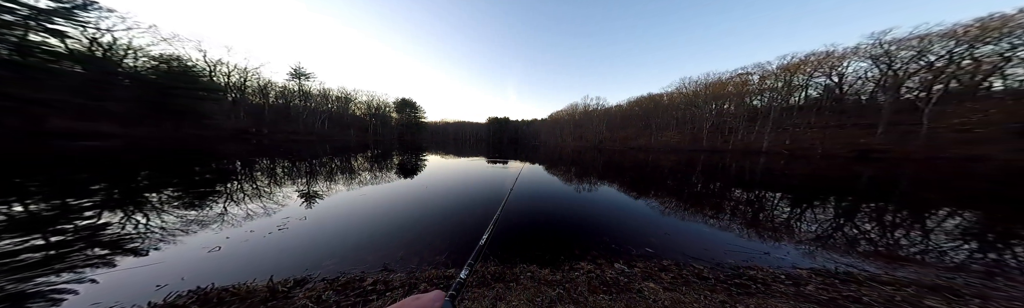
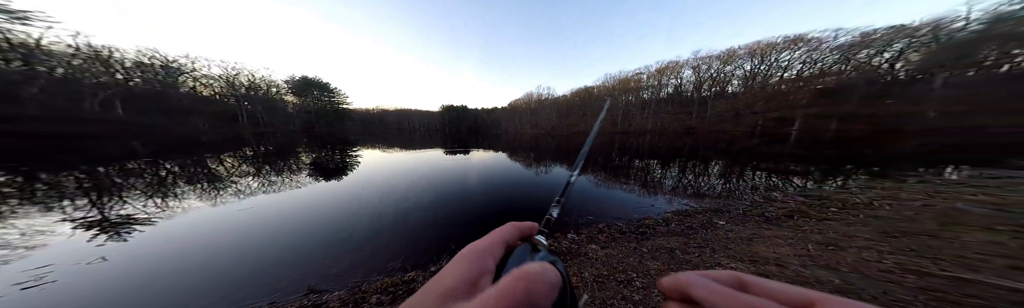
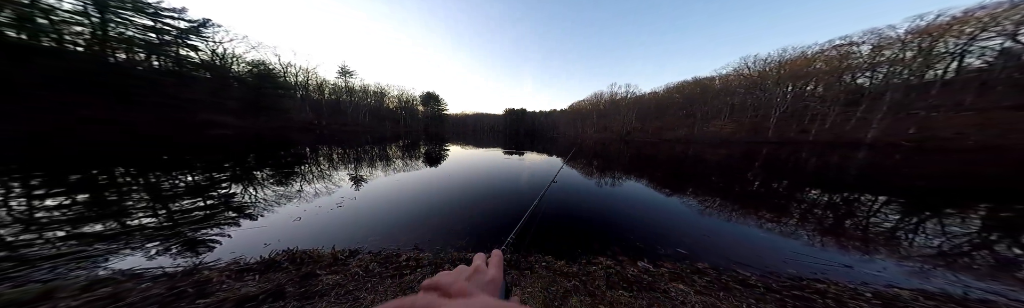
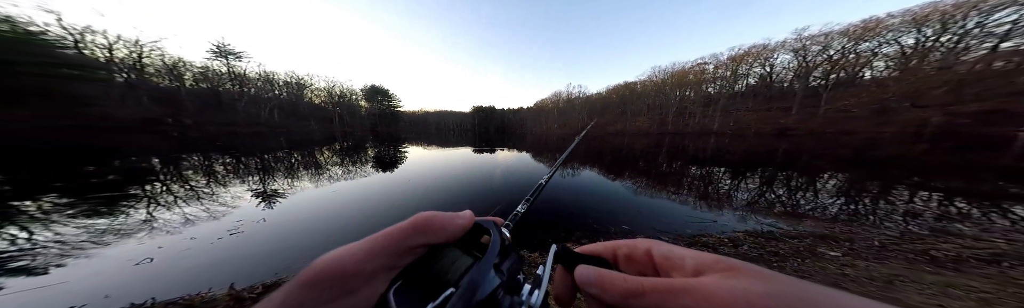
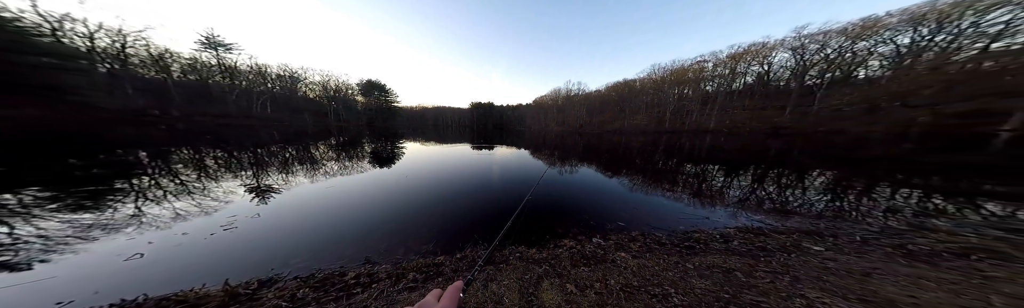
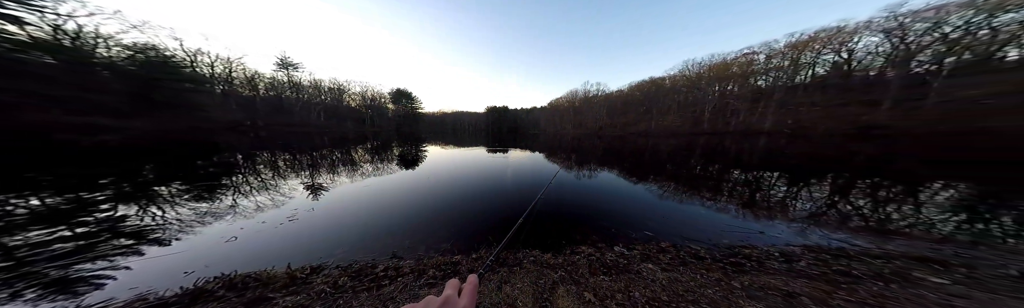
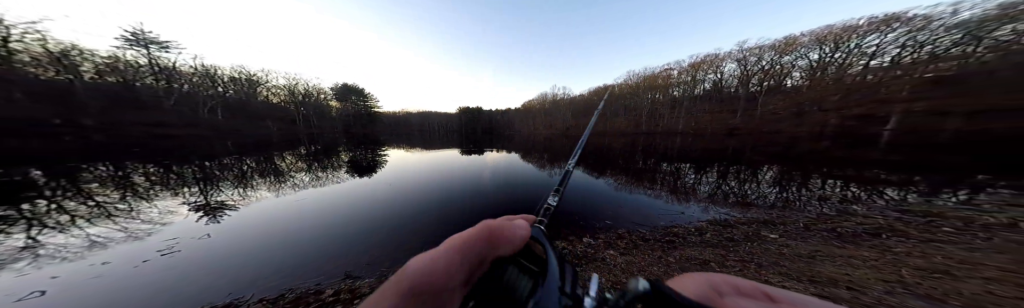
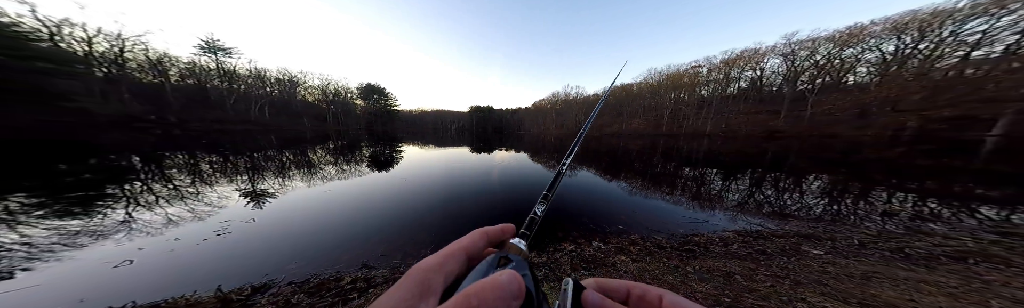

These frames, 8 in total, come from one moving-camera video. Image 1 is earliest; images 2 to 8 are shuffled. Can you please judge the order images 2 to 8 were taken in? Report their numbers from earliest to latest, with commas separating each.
3, 6, 5, 2, 4, 7, 8
